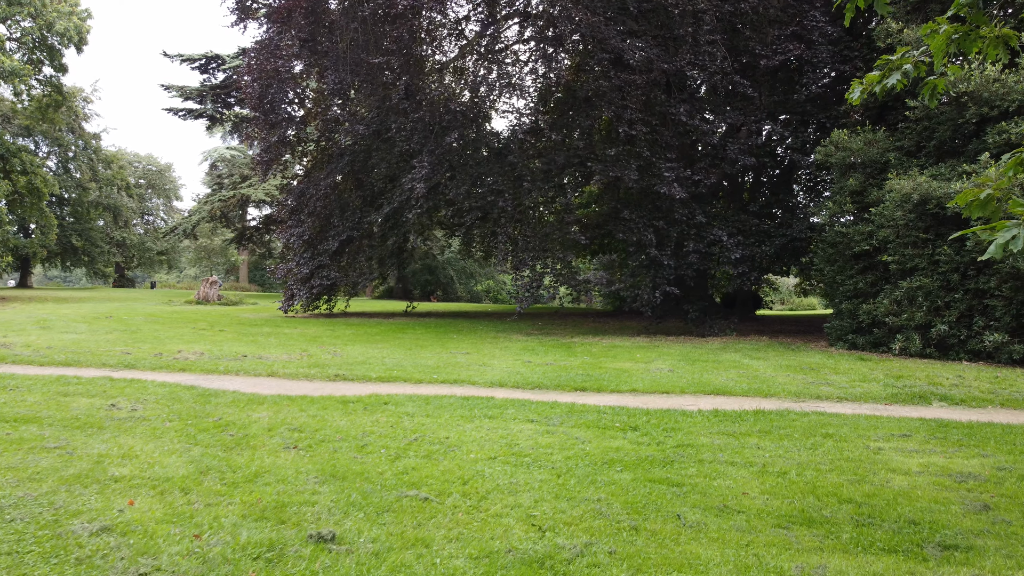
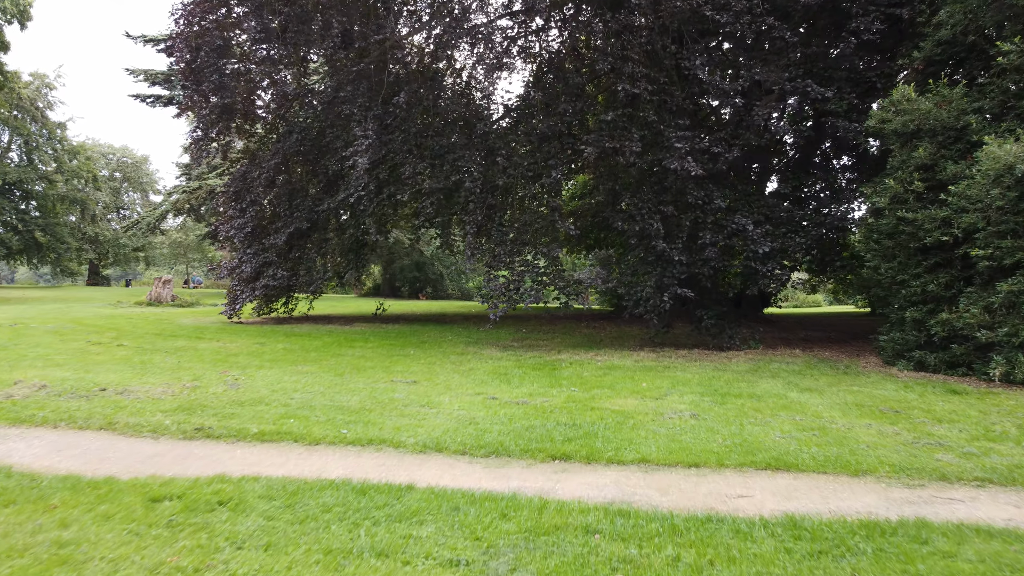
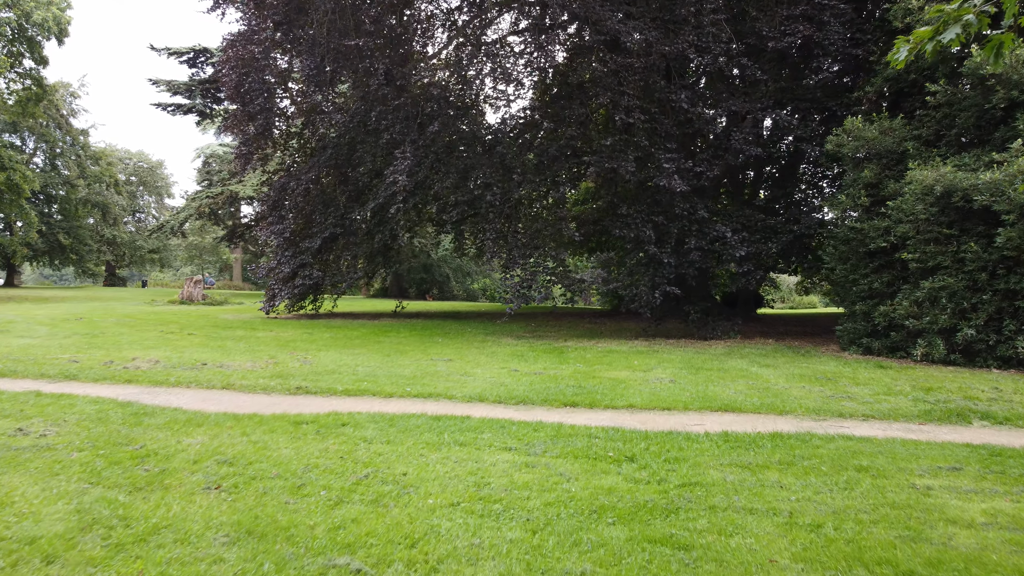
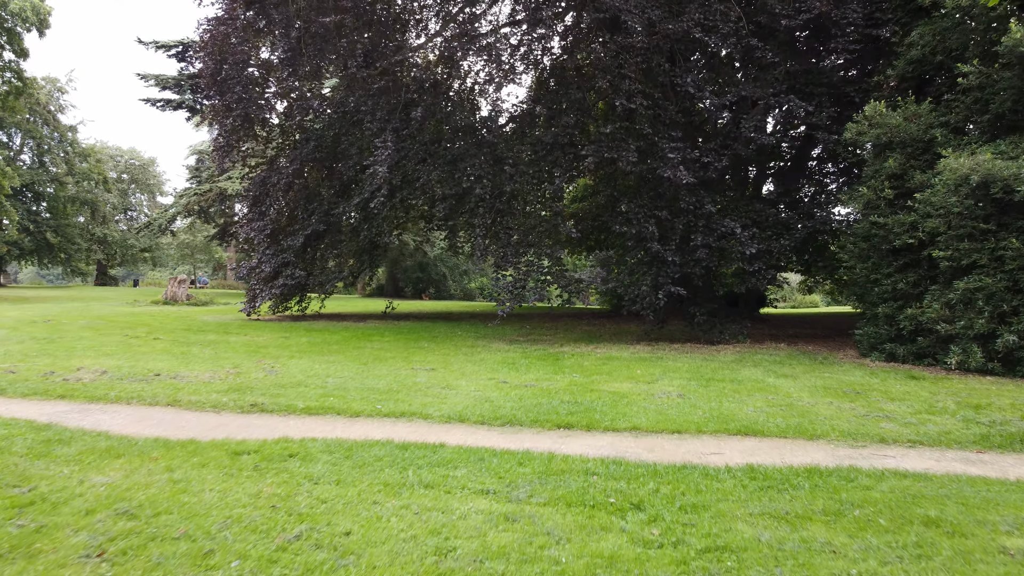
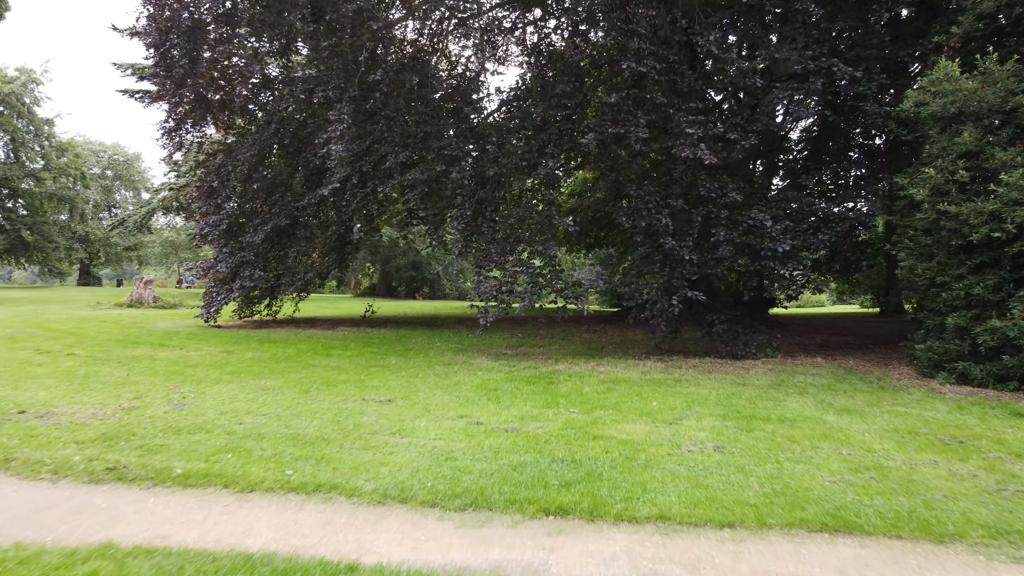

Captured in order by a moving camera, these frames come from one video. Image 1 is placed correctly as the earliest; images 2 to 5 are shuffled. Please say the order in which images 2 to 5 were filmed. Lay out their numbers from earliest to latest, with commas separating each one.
3, 4, 2, 5
